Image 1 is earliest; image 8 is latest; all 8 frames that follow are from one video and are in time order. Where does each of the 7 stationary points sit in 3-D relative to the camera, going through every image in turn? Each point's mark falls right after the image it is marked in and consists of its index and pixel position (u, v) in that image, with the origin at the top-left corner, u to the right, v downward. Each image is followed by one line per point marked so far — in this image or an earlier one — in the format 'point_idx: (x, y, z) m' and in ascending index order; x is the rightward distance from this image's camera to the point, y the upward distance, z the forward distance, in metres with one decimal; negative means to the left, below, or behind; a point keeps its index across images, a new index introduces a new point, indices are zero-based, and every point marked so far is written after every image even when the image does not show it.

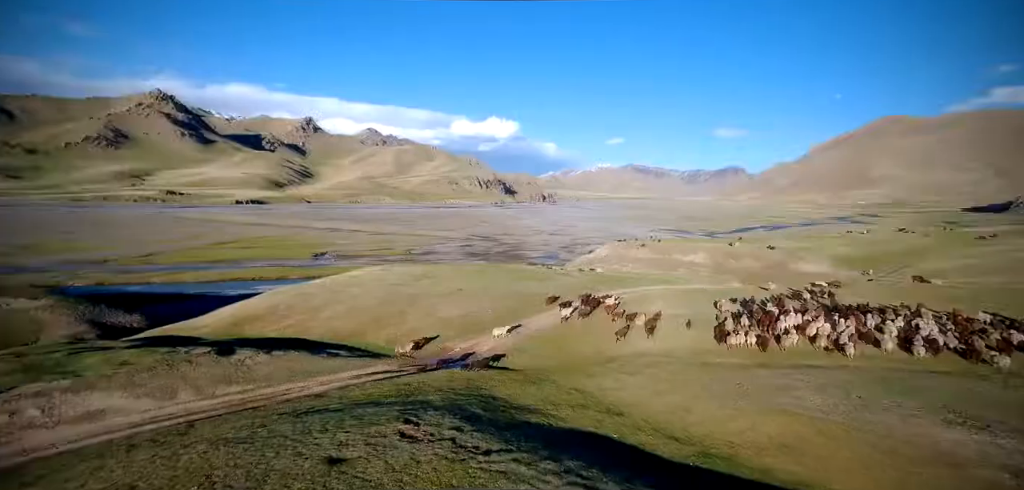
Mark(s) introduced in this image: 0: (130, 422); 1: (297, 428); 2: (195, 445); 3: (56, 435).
0: (-10.2, -4.7, +17.3) m
1: (-5.7, -4.9, +17.3) m
2: (-7.9, -5.0, +16.1) m
3: (-11.7, -4.8, +16.6) m
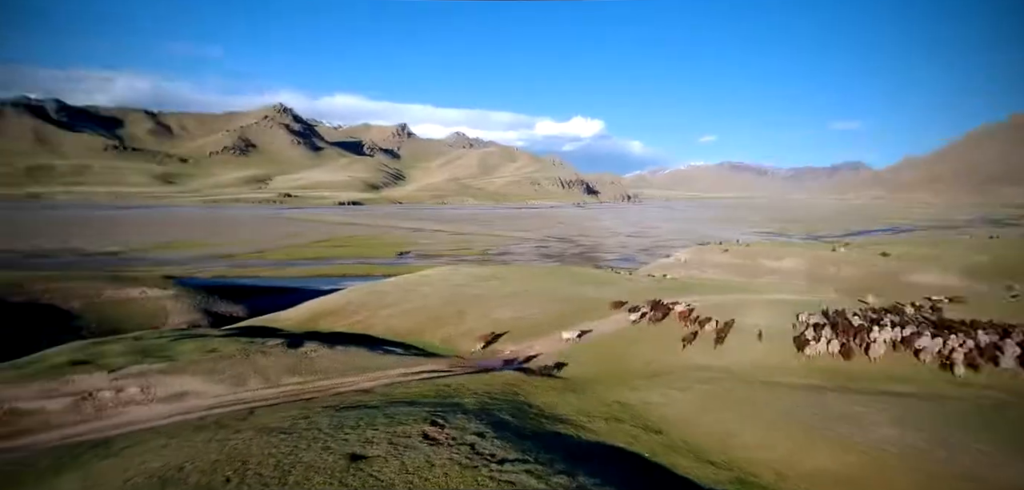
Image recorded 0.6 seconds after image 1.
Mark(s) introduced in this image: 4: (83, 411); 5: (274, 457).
0: (-9.6, -5.0, +20.2) m
1: (-5.3, -5.2, +19.2) m
2: (-7.6, -5.3, +18.5) m
3: (-11.2, -5.0, +19.8) m
4: (-13.1, -5.1, +19.6) m
5: (-6.3, -5.7, +17.3) m
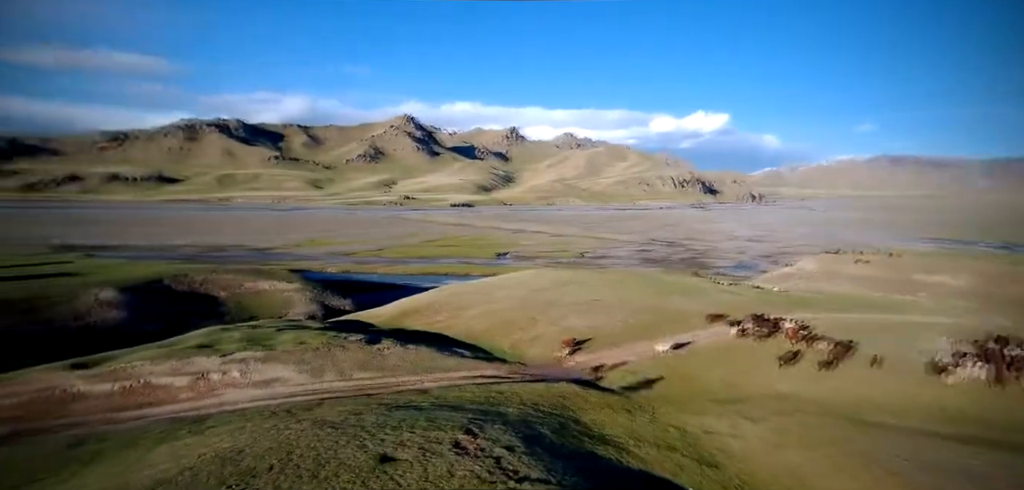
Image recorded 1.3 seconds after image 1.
0: (-8.0, -5.2, +22.7) m
1: (-4.2, -5.5, +20.4) m
2: (-6.6, -5.6, +20.5) m
3: (-9.6, -5.2, +22.8) m
4: (-11.5, -5.2, +23.2) m
5: (-5.7, -6.0, +19.0) m
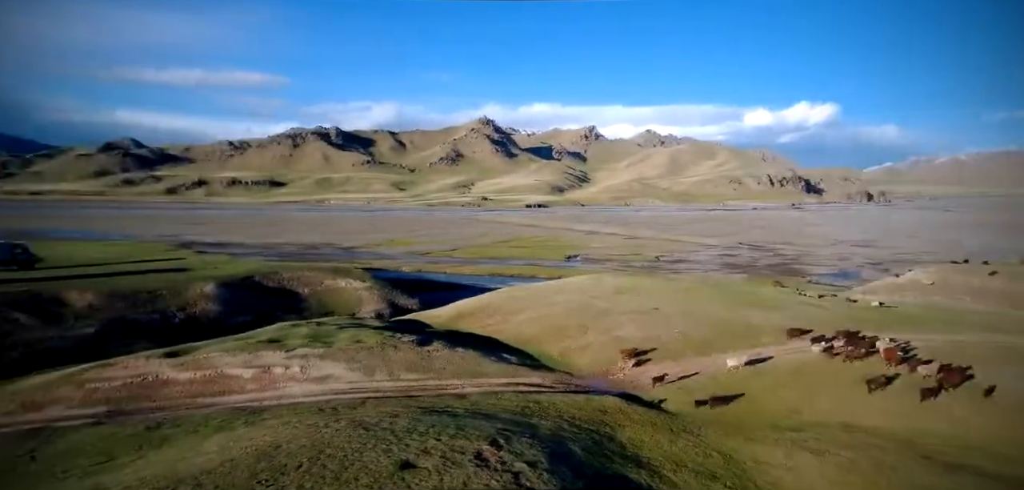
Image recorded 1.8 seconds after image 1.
0: (-6.4, -5.2, +23.4) m
1: (-3.2, -5.7, +20.4) m
2: (-5.5, -5.7, +20.9) m
3: (-8.0, -5.3, +23.9) m
4: (-9.7, -5.2, +24.6) m
5: (-5.0, -6.1, +19.3) m
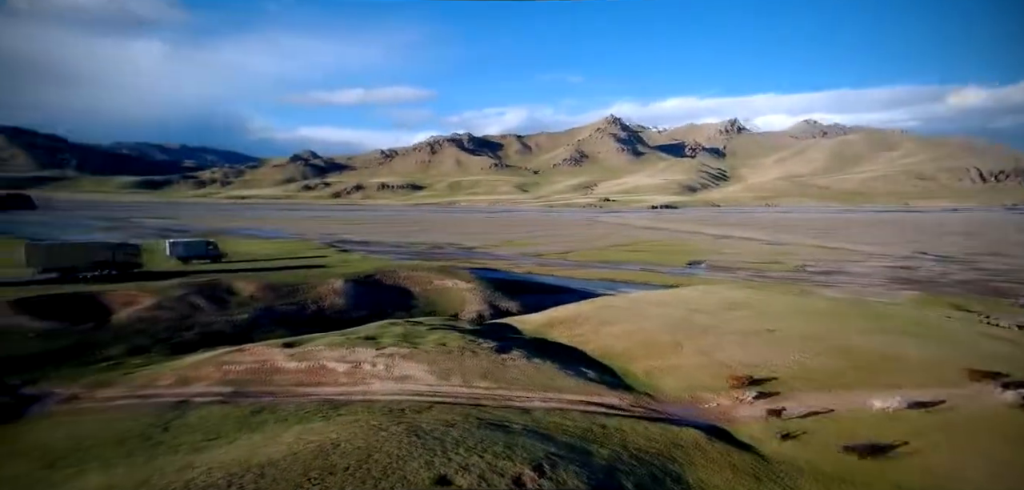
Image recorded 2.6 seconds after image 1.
0: (-3.6, -5.2, +22.9) m
1: (-1.4, -5.6, +19.0) m
2: (-3.5, -5.6, +20.3) m
3: (-4.9, -5.2, +23.8) m
4: (-6.3, -5.1, +25.1) m
5: (-3.5, -6.0, +18.5) m
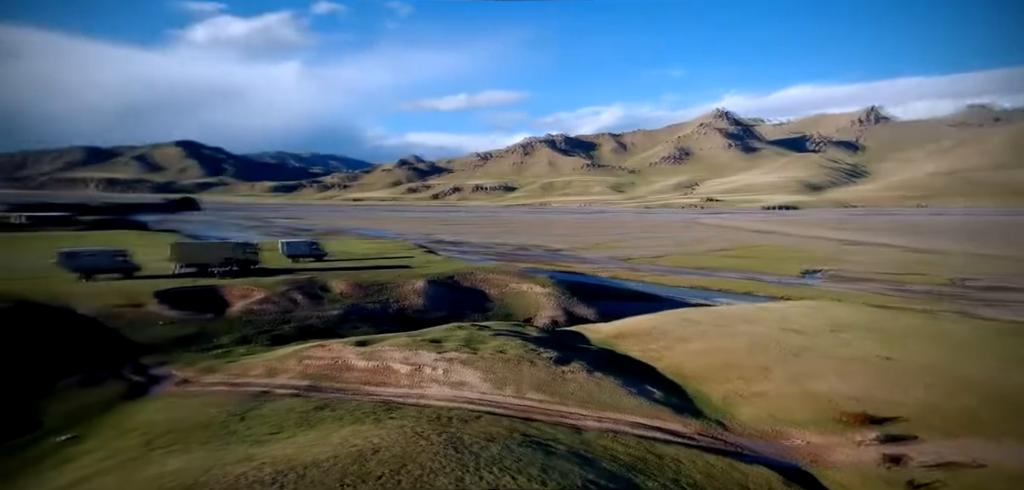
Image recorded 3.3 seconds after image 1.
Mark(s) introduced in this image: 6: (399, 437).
0: (-1.5, -5.1, +21.5) m
1: (-0.3, -5.5, +17.2) m
2: (-2.0, -5.5, +18.9) m
3: (-2.6, -5.1, +22.7) m
4: (-3.7, -5.0, +24.2) m
5: (-2.4, -5.8, +17.2) m
6: (-3.4, -5.7, +19.5) m
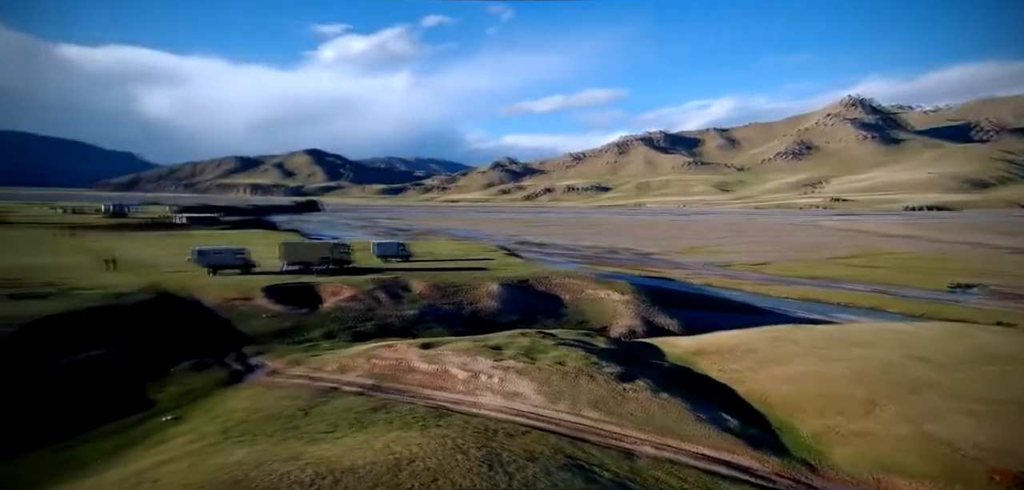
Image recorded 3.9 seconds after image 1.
0: (+0.3, -5.0, +19.4) m
1: (+0.6, -5.3, +15.0) m
2: (-0.7, -5.3, +17.0) m
3: (-0.6, -5.0, +20.8) m
4: (-1.4, -4.9, +22.5) m
5: (-1.4, -5.6, +15.4) m
6: (-2.0, -5.5, +17.9) m
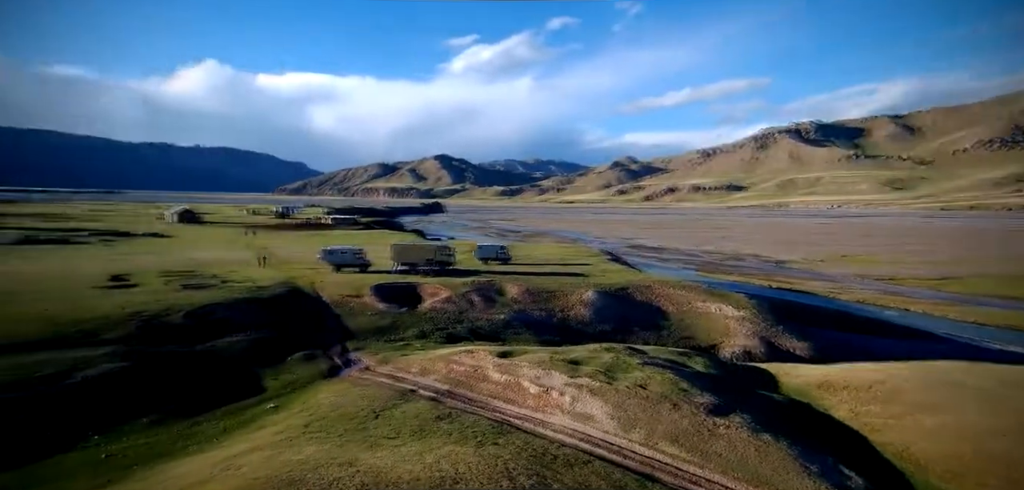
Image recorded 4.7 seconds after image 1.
0: (+2.1, -4.8, +16.4) m
1: (+1.5, -5.1, +12.0) m
2: (+0.5, -5.1, +14.2) m
3: (+1.5, -4.8, +17.9) m
4: (+1.1, -4.8, +19.8) m
5: (-0.5, -5.3, +12.8) m
6: (-0.5, -5.3, +15.3) m
